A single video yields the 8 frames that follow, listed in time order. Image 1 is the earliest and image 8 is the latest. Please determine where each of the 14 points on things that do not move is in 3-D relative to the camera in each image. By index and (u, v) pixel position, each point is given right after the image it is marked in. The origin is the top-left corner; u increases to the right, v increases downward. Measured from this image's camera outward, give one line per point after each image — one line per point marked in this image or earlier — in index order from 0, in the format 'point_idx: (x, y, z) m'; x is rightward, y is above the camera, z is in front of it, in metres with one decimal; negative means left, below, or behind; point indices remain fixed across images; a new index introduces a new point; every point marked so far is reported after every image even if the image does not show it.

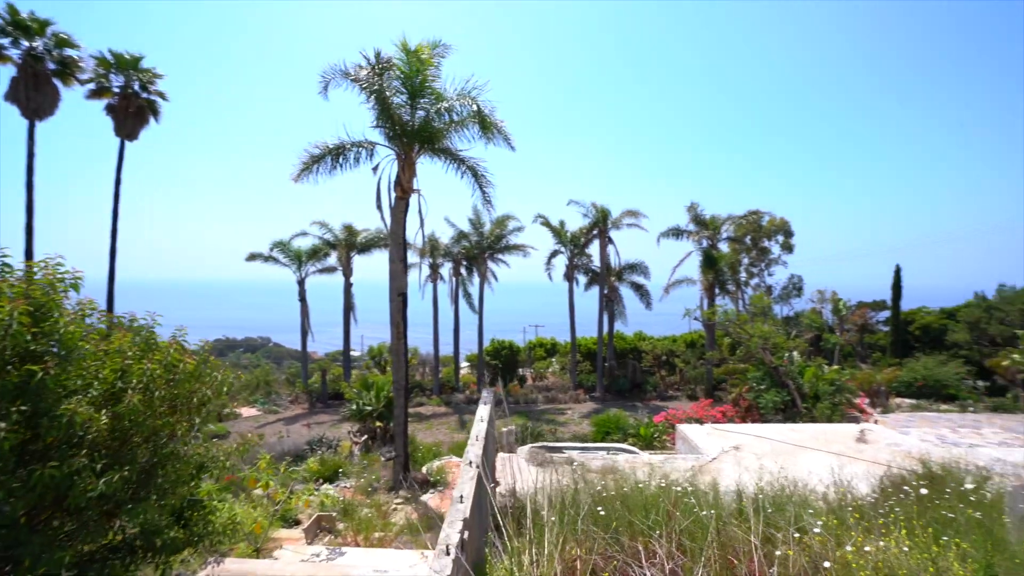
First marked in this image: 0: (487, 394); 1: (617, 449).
0: (-0.3, -1.1, +6.0) m
1: (+1.8, -2.7, +9.2) m
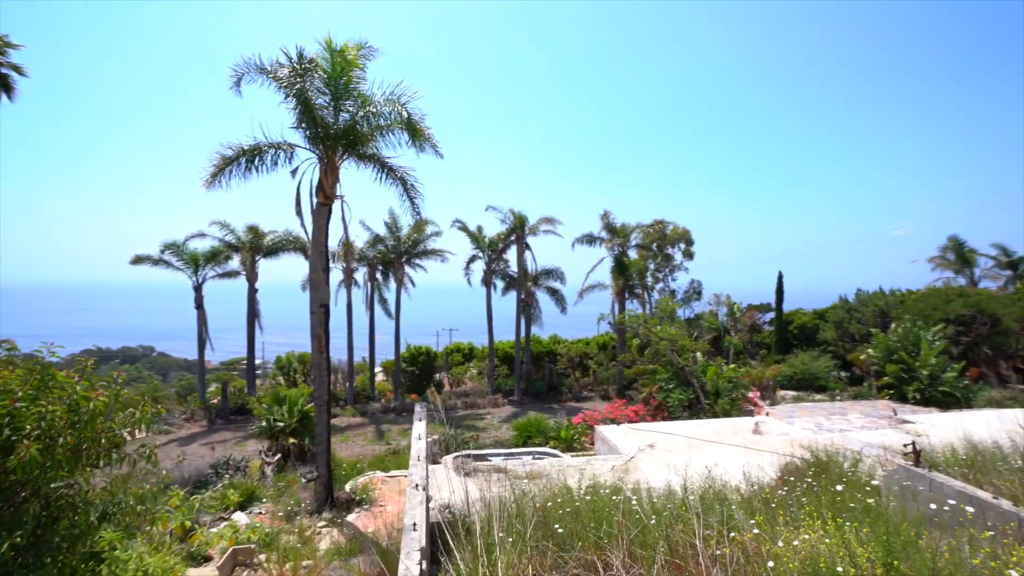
0: (-1.0, -1.3, +5.9) m
1: (+0.5, -2.9, +9.4) m
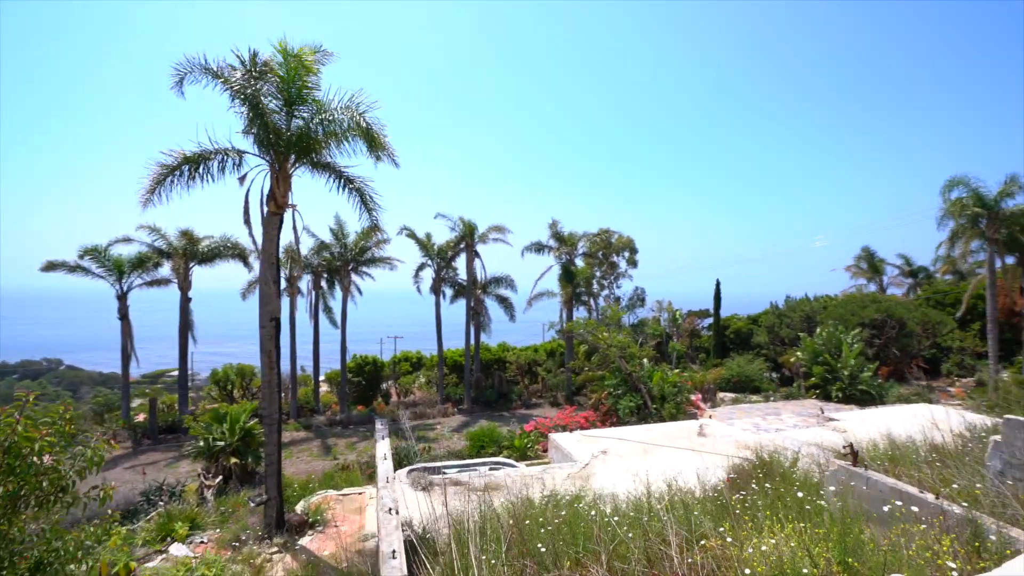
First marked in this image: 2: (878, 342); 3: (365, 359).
0: (-1.4, -1.4, +5.8) m
1: (-0.3, -3.0, +9.4) m
2: (+10.7, -1.6, +16.0) m
3: (-5.0, -2.5, +19.0) m
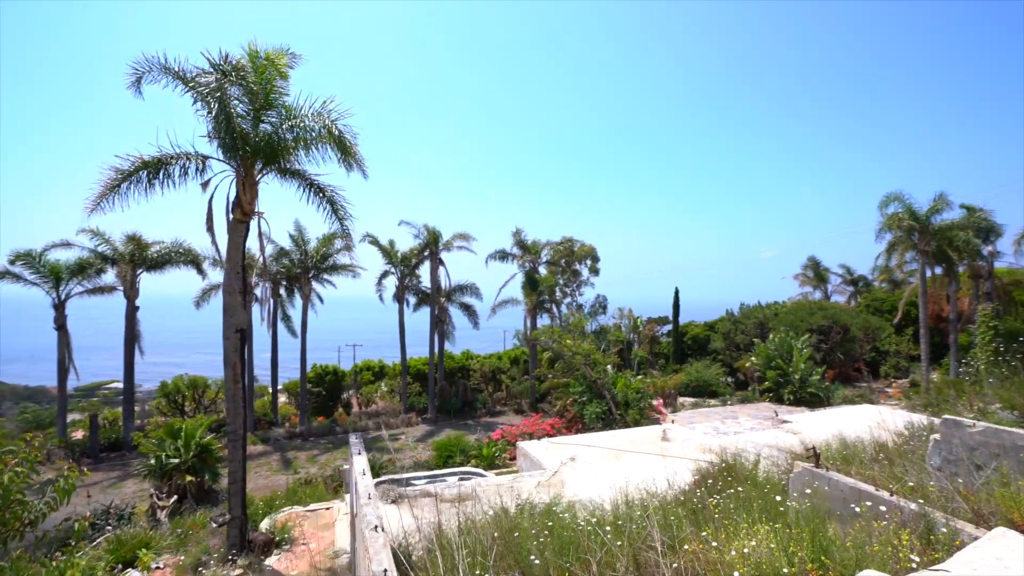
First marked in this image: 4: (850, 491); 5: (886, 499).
0: (-1.6, -1.5, +5.6) m
1: (-0.8, -3.2, +9.4) m
2: (+9.7, -1.8, +16.8) m
3: (-6.3, -2.7, +18.5) m
4: (+3.5, -2.1, +5.8) m
5: (+3.8, -2.1, +5.4) m
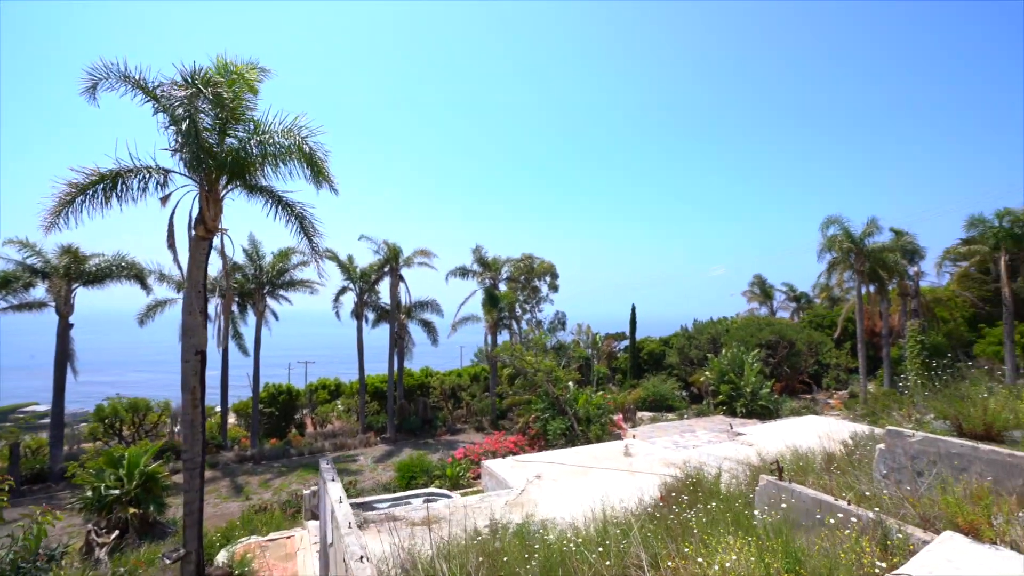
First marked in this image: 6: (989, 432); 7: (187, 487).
0: (-1.8, -1.7, +5.5) m
1: (-1.4, -3.5, +9.2) m
2: (+8.4, -2.3, +17.6) m
3: (-7.6, -3.2, +17.8) m
4: (+3.3, -2.3, +6.0) m
5: (+3.5, -2.3, +5.7) m
6: (+6.8, -2.1, +8.0) m
7: (-3.9, -2.4, +6.7) m
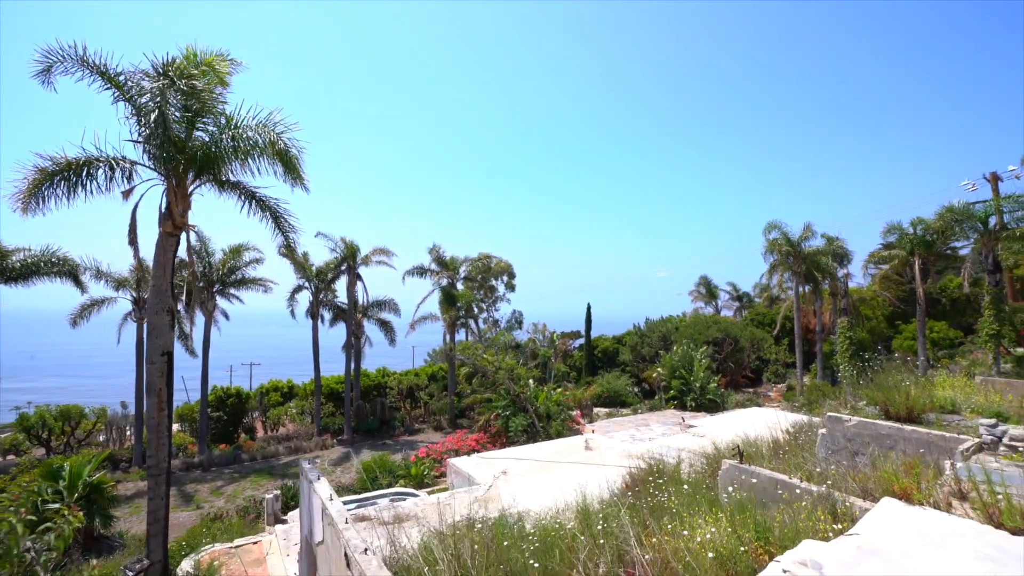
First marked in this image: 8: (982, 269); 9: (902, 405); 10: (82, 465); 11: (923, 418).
0: (-2.0, -1.7, +5.3) m
1: (-1.9, -3.4, +9.1) m
2: (+6.9, -2.3, +18.4) m
3: (-9.0, -3.2, +17.1) m
4: (+3.0, -2.3, +6.4) m
5: (+3.3, -2.3, +6.2) m
6: (+6.3, -2.0, +8.8) m
7: (-4.2, -2.3, +6.3) m
8: (+16.9, +0.7, +19.7) m
9: (+6.2, -1.9, +8.8) m
10: (-7.0, -2.8, +8.9) m
11: (+6.5, -2.1, +8.8) m
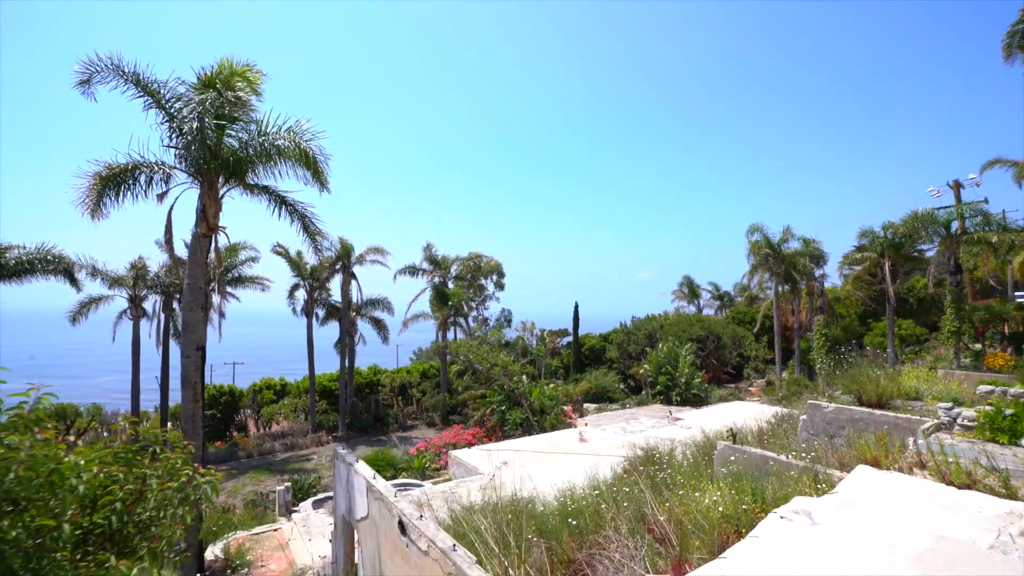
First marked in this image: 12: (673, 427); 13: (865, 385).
0: (-1.8, -1.6, +5.6) m
1: (-1.9, -3.4, +9.3) m
2: (+6.5, -2.3, +19.1) m
3: (-9.3, -3.2, +17.0) m
4: (+3.2, -2.2, +6.9) m
5: (+3.5, -2.2, +6.7) m
6: (+6.4, -2.0, +9.4) m
7: (-4.0, -2.3, +6.5) m
8: (+16.4, +0.7, +20.8) m
9: (+6.3, -1.8, +9.5) m
10: (-6.9, -2.7, +8.9) m
11: (+6.5, -2.0, +9.4) m
12: (+3.6, -3.1, +12.1) m
13: (+6.2, -1.7, +9.7) m
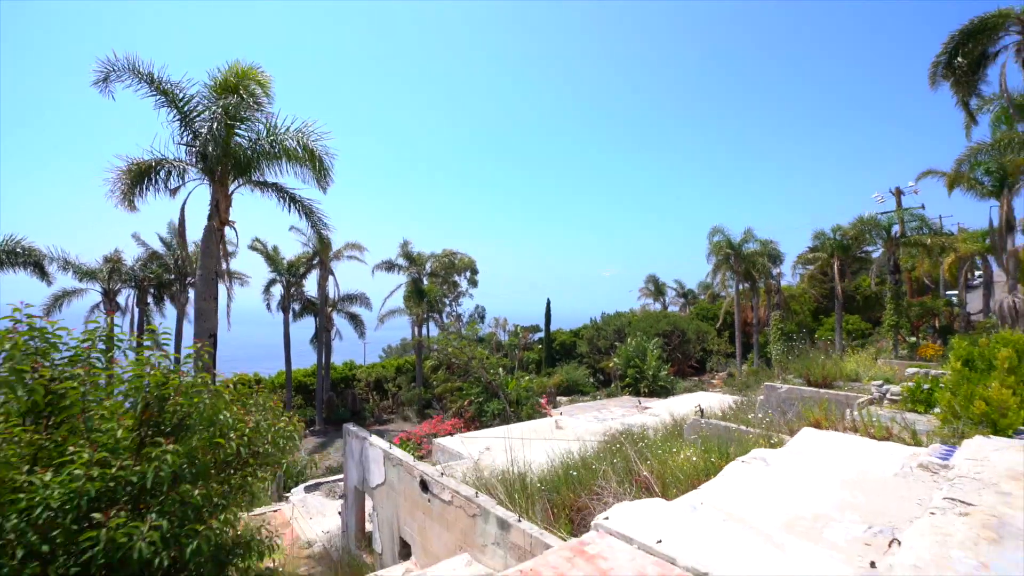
0: (-1.8, -1.4, +6.0) m
1: (-2.2, -3.2, +9.7) m
2: (+5.5, -2.2, +20.0) m
3: (-10.2, -3.1, +16.8) m
4: (+3.1, -2.1, +7.6) m
5: (+3.4, -2.1, +7.4) m
6: (+6.0, -1.9, +10.4) m
7: (-4.1, -2.1, +6.7) m
8: (+15.2, +0.7, +22.5) m
9: (+5.9, -1.7, +10.4) m
10: (-7.2, -2.6, +8.9) m
11: (+6.2, -1.9, +10.4) m
12: (+3.0, -3.0, +12.9) m
13: (+5.9, -1.6, +10.6) m
